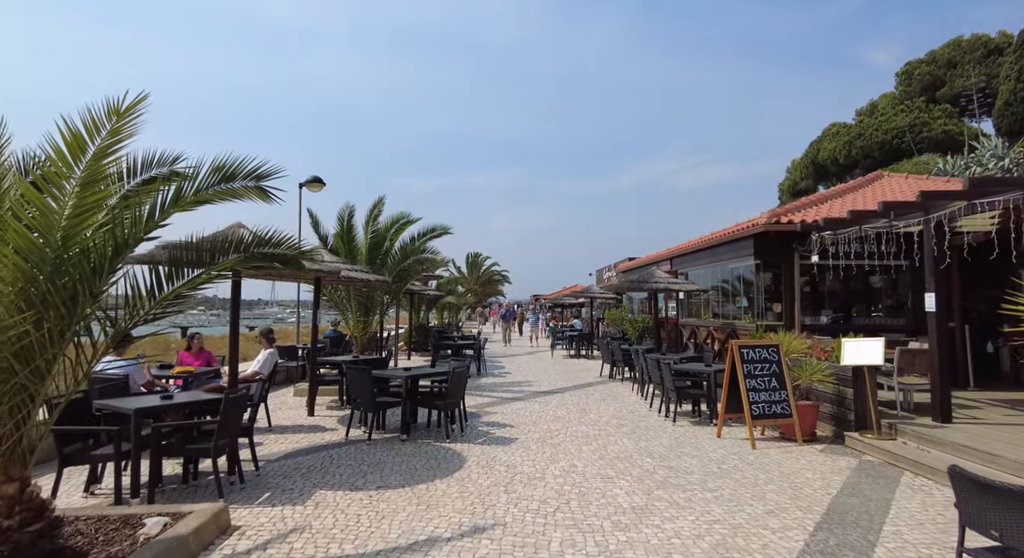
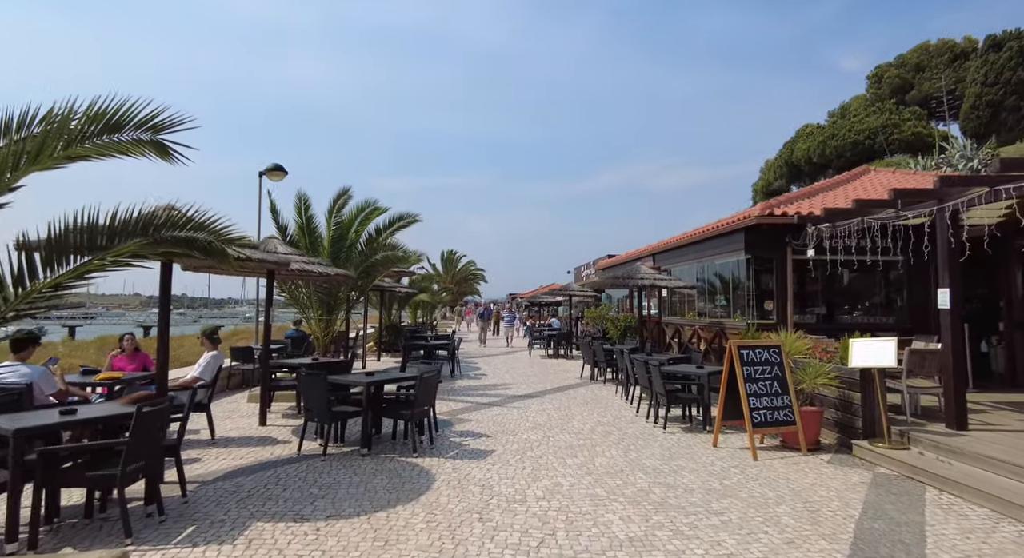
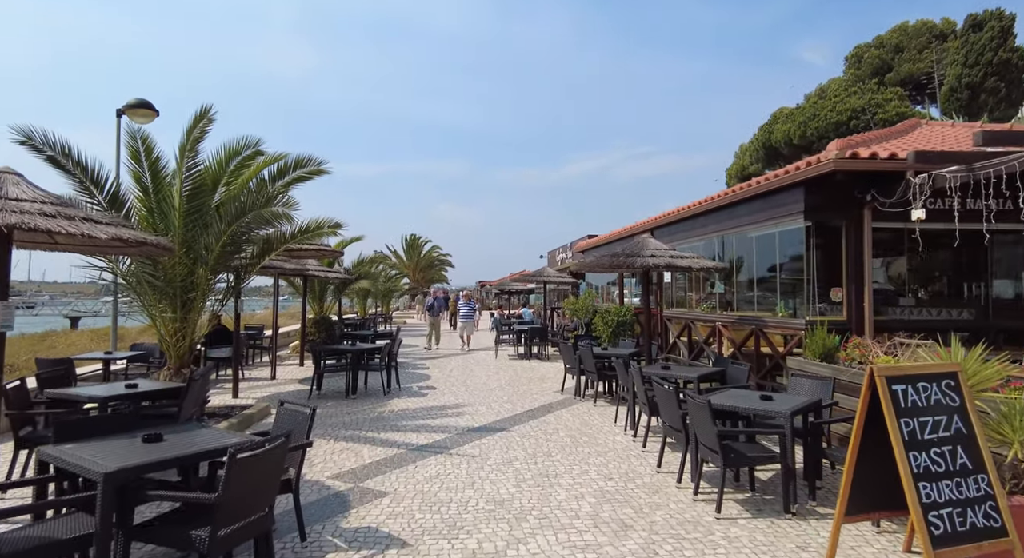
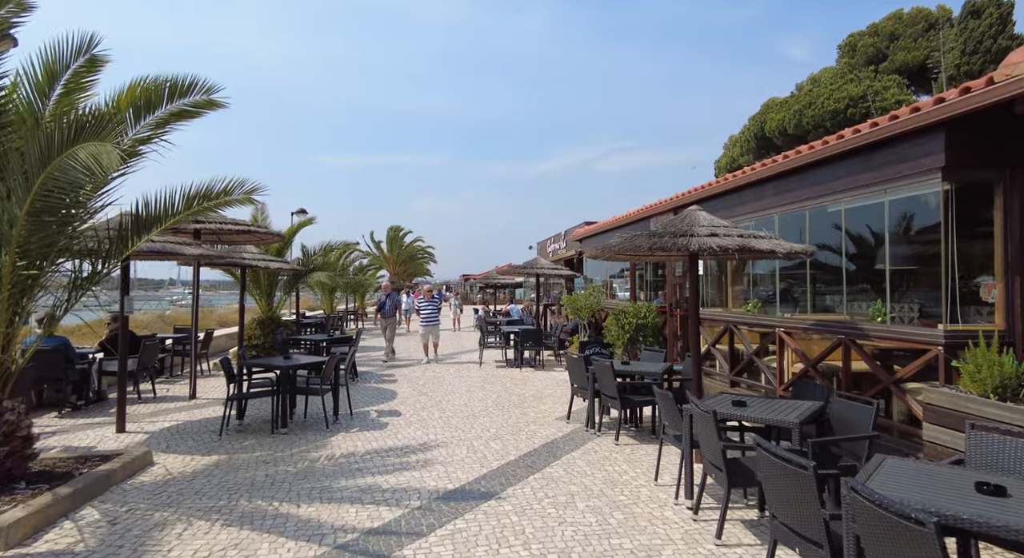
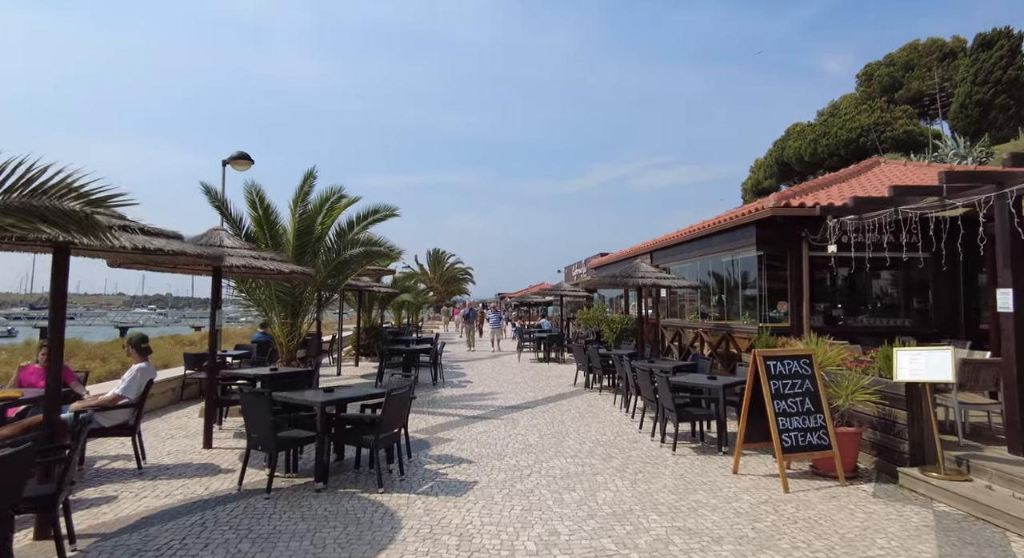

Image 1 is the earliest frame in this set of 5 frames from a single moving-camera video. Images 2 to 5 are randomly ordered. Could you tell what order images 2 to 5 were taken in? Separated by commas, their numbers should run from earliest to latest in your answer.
2, 5, 3, 4
